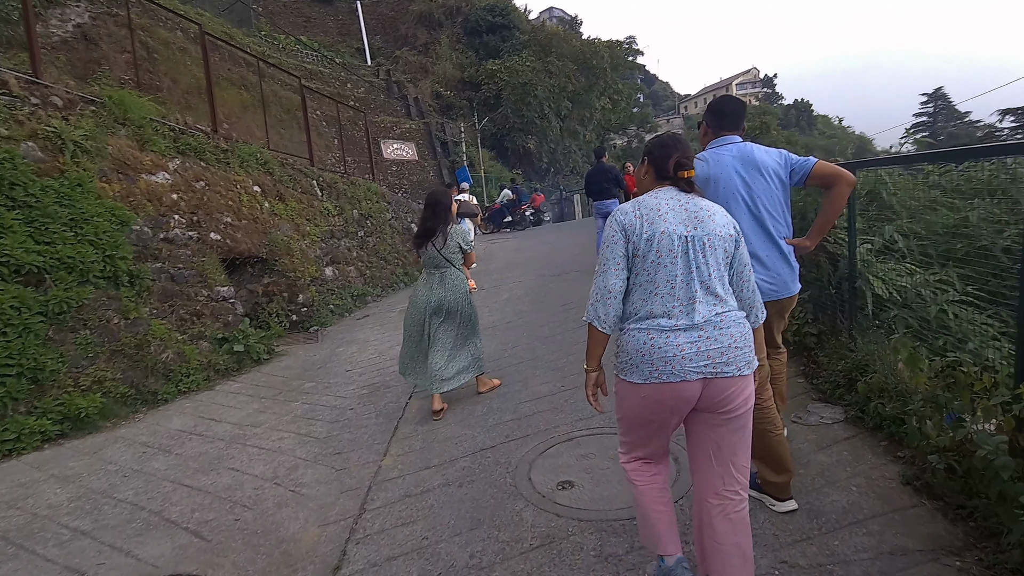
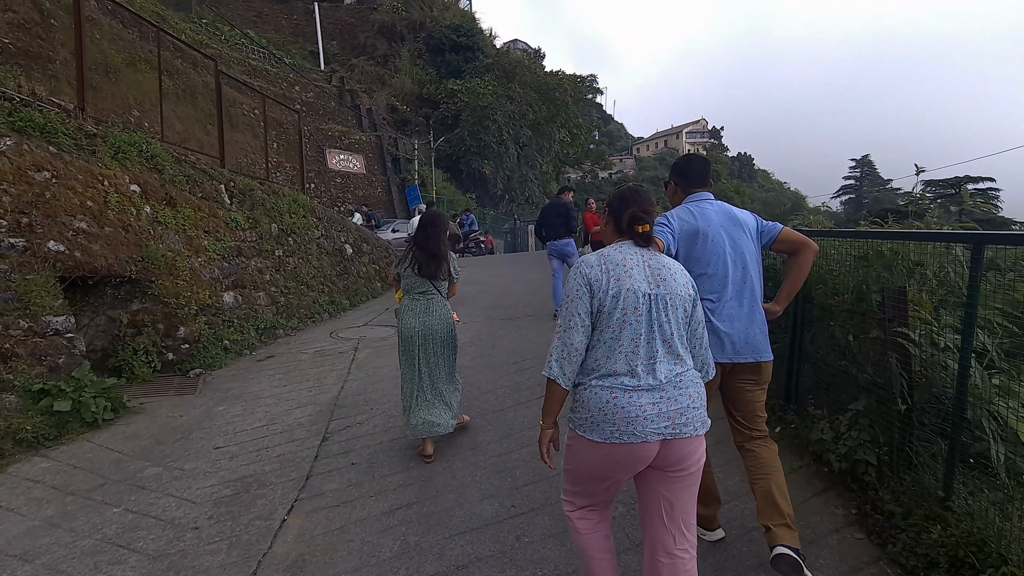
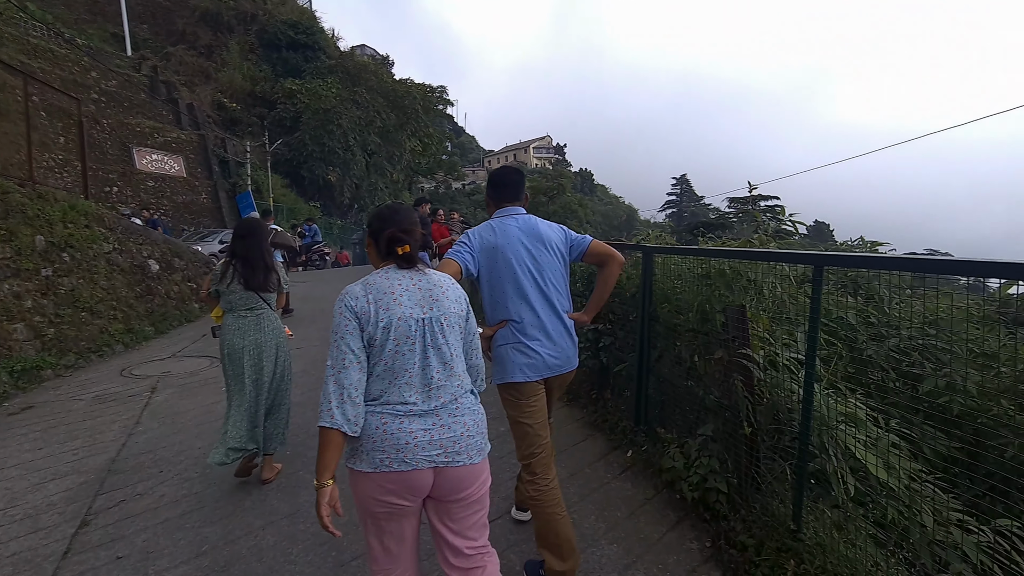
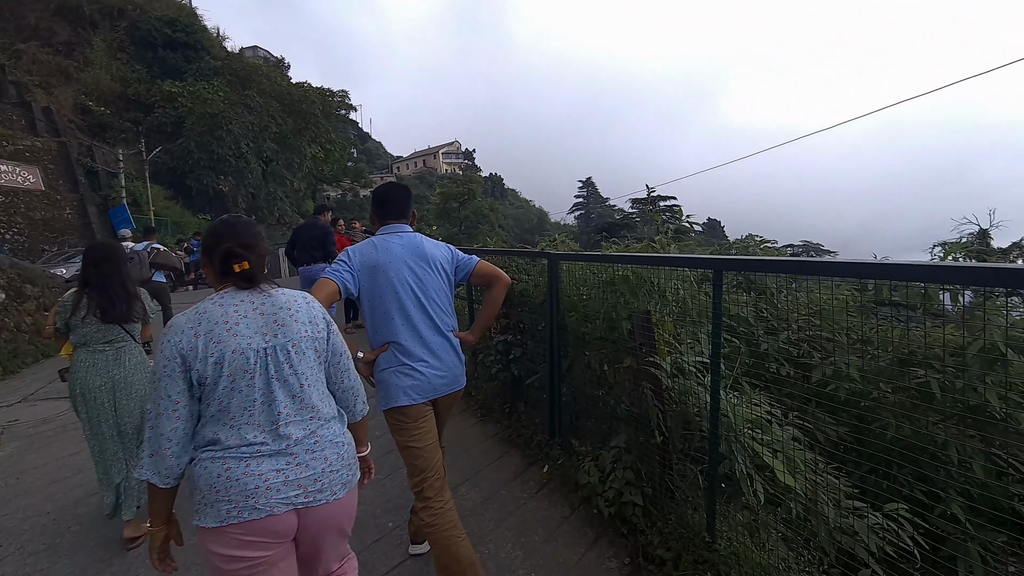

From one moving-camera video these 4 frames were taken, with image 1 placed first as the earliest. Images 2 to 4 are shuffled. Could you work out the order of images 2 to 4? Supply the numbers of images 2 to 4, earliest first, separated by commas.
2, 3, 4
